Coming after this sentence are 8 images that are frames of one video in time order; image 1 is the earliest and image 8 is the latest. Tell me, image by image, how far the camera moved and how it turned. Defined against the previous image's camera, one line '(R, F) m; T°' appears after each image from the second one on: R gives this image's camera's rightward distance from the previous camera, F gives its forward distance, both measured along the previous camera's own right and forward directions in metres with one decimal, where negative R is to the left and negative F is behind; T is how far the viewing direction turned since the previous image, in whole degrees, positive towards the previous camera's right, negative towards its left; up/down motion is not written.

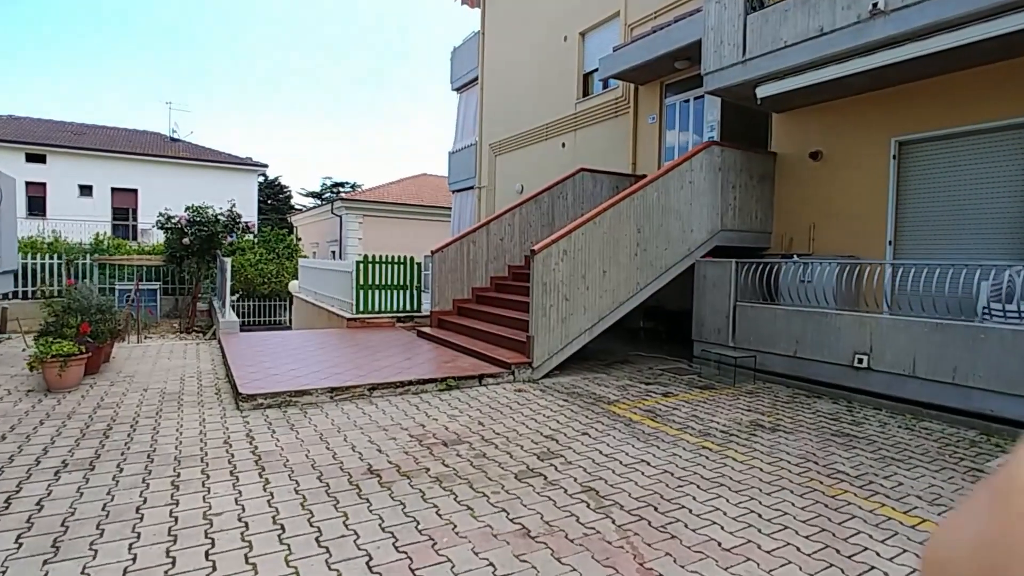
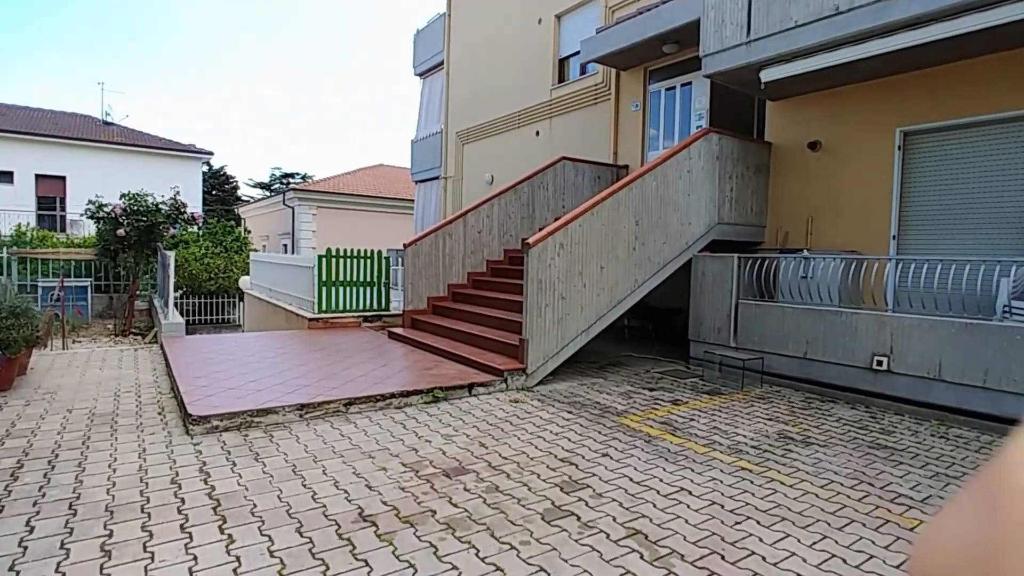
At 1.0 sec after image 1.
(-0.4, +0.7) m; +5°
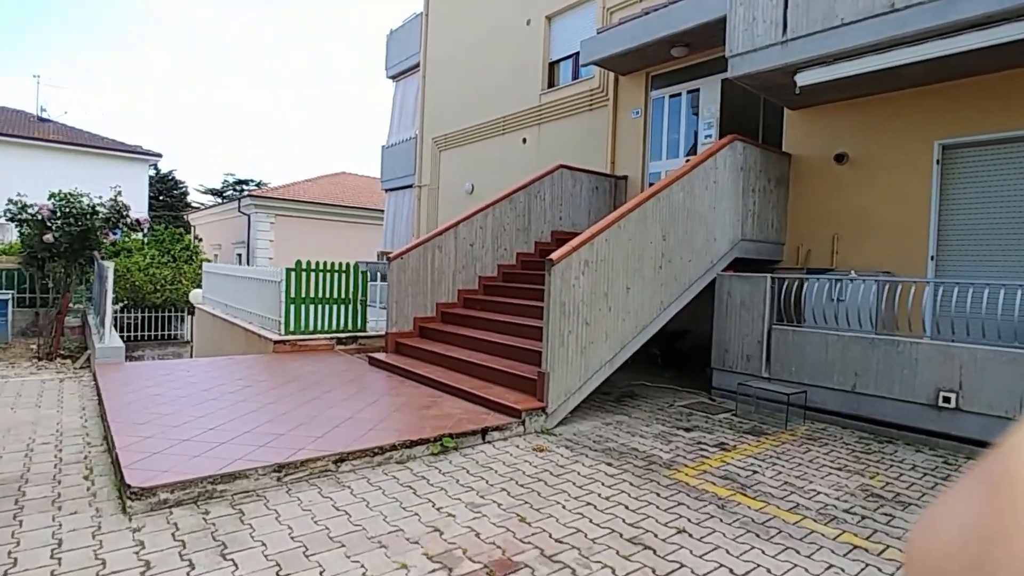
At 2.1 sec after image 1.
(-0.5, +0.9) m; +4°
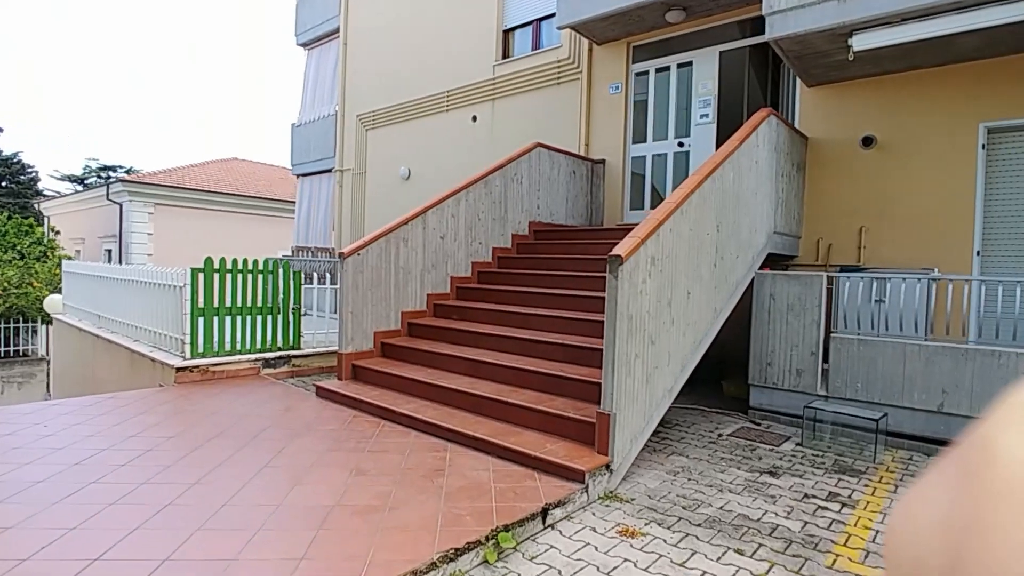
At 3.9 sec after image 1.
(-0.9, +1.6) m; +10°
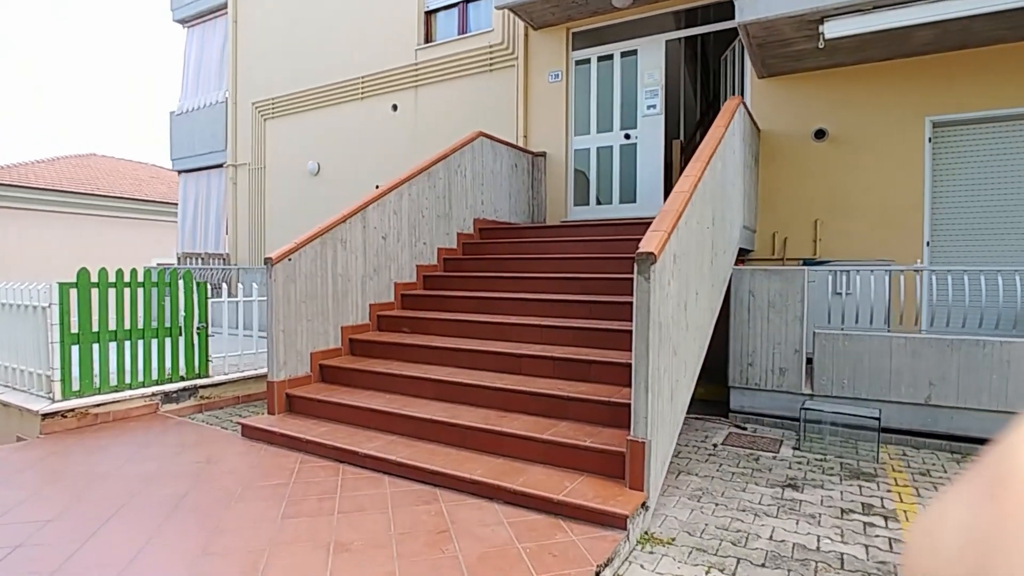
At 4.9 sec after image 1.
(-0.6, +0.8) m; +11°
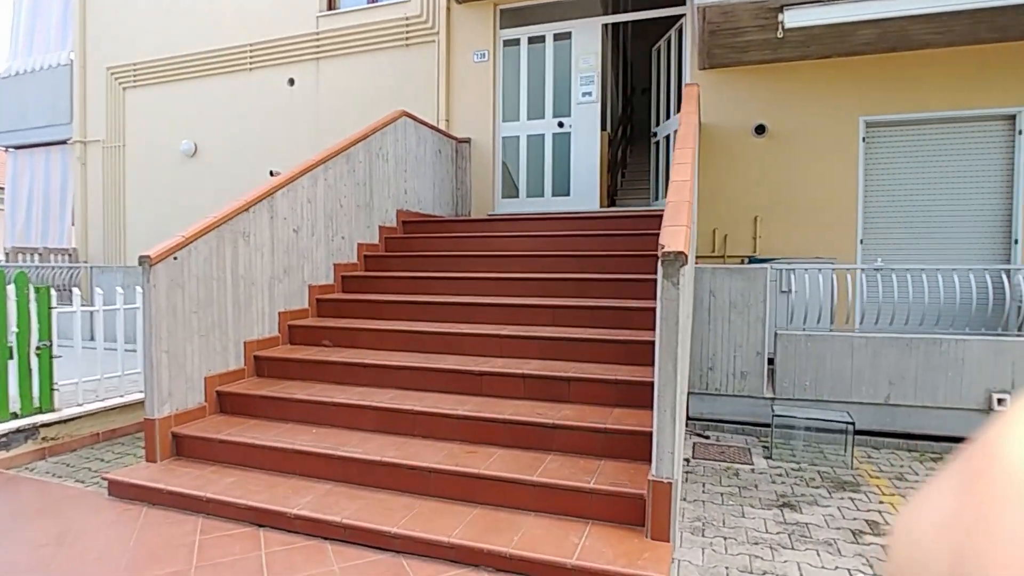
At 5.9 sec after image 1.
(-0.5, +0.8) m; +11°
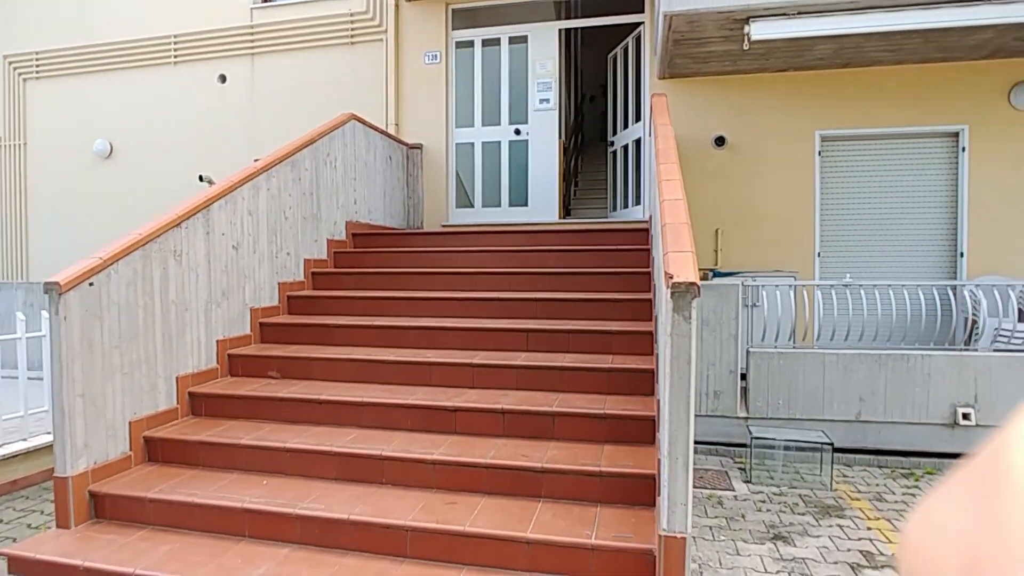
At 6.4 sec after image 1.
(-0.2, +0.3) m; +6°
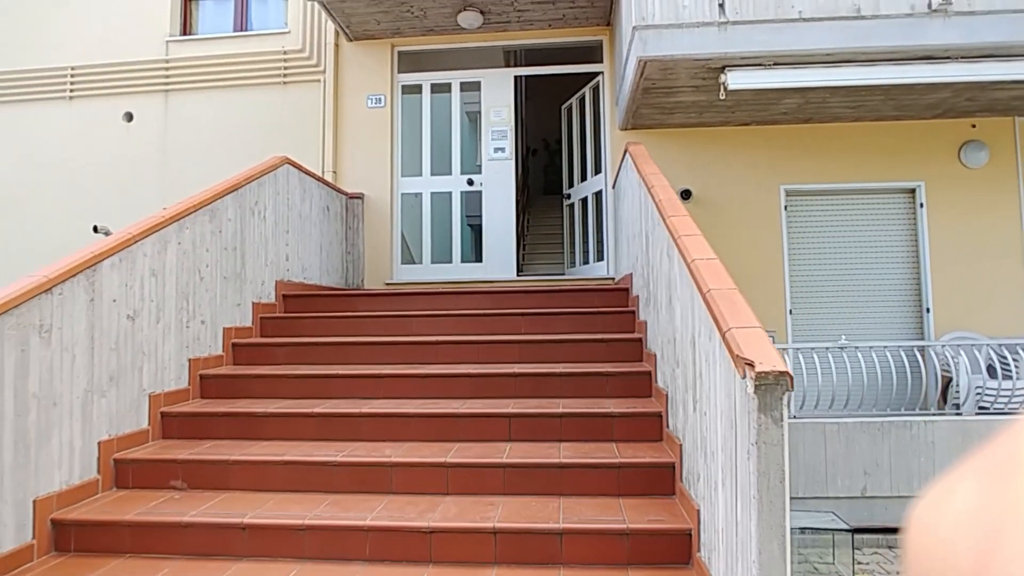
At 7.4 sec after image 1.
(-0.3, +0.7) m; +7°
